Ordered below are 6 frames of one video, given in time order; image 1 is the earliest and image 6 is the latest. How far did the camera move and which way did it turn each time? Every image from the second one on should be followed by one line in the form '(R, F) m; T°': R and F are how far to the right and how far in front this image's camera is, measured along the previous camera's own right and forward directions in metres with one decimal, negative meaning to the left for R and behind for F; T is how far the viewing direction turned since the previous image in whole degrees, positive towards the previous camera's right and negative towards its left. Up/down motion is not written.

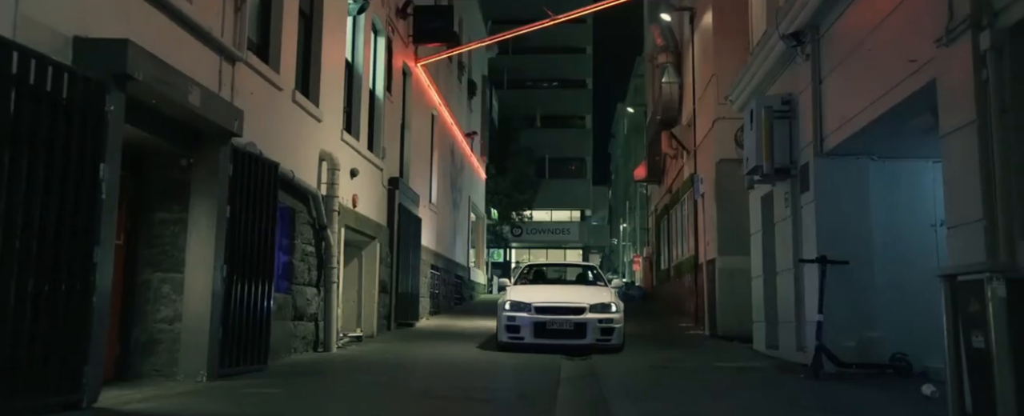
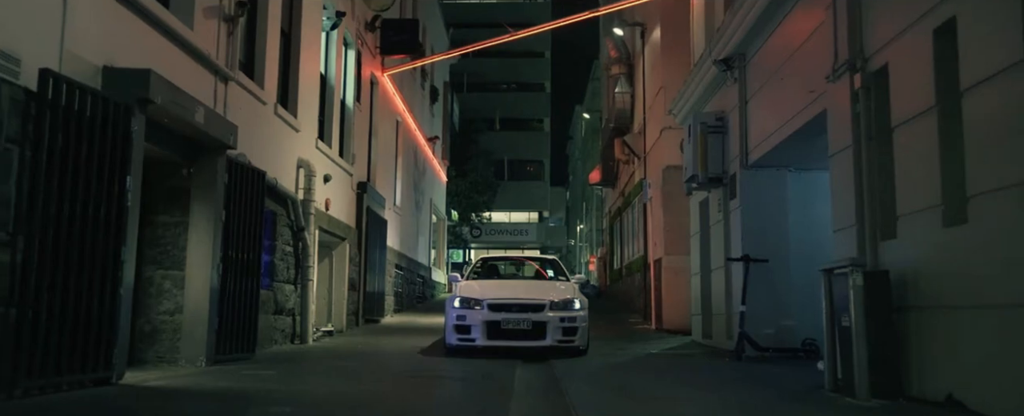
(-0.1, -1.2) m; +3°
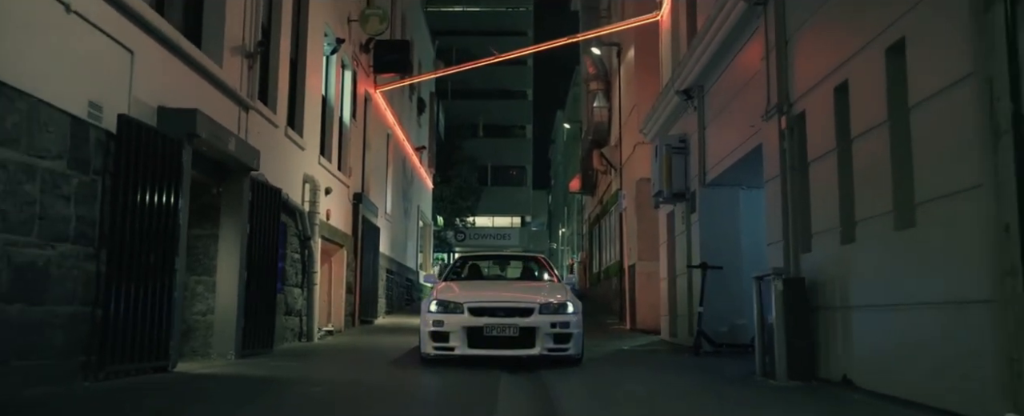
(-0.1, -1.5) m; +1°
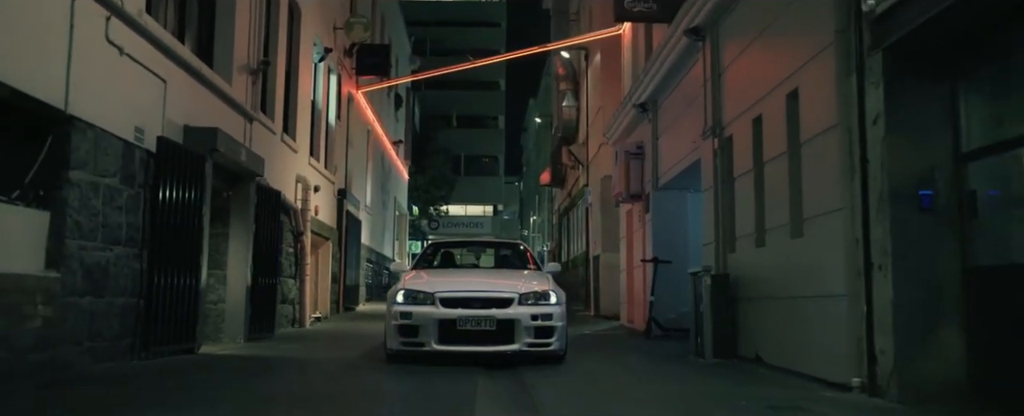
(0.0, -1.6) m; +2°
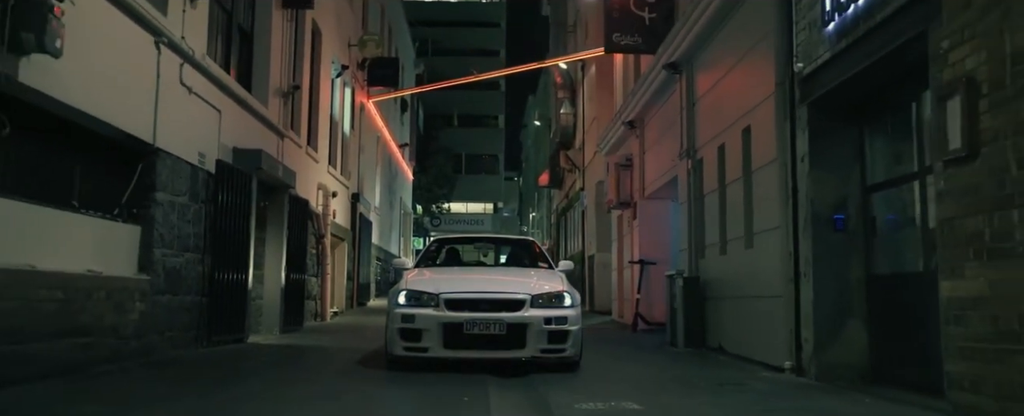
(-0.1, -1.7) m; 0°
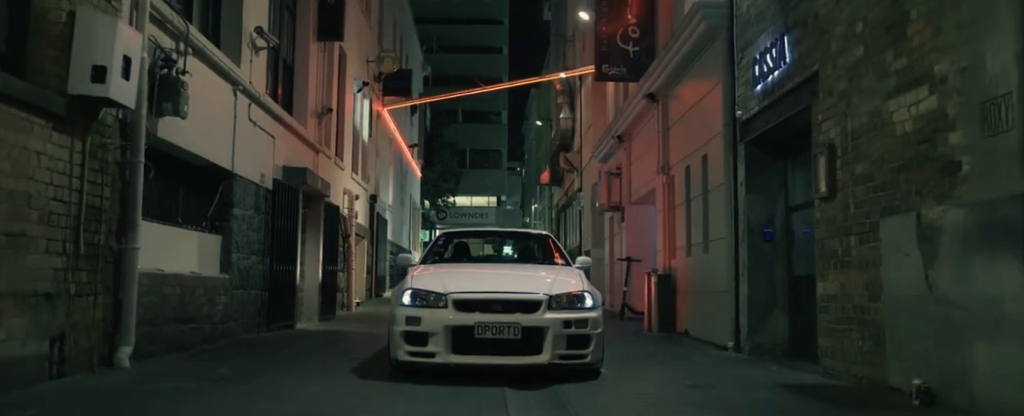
(0.0, -2.4) m; 0°
